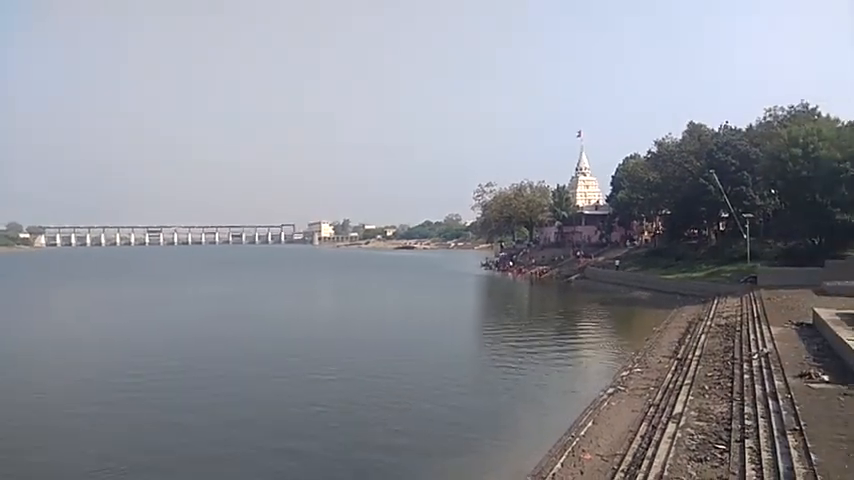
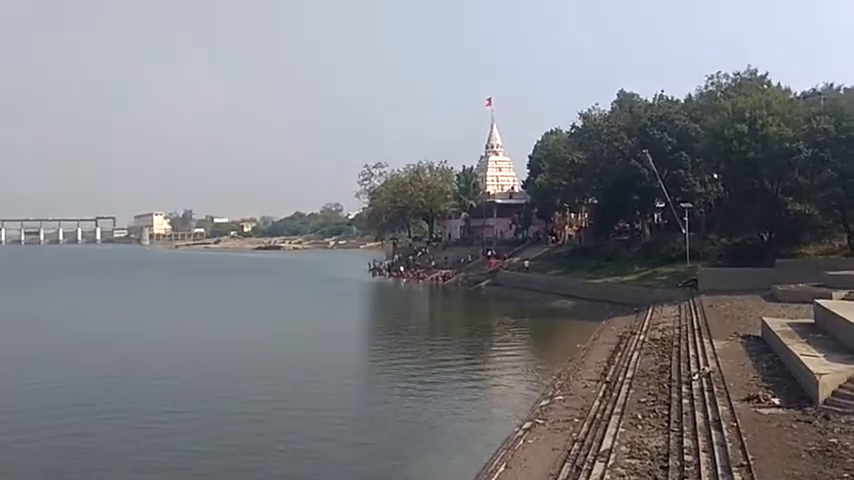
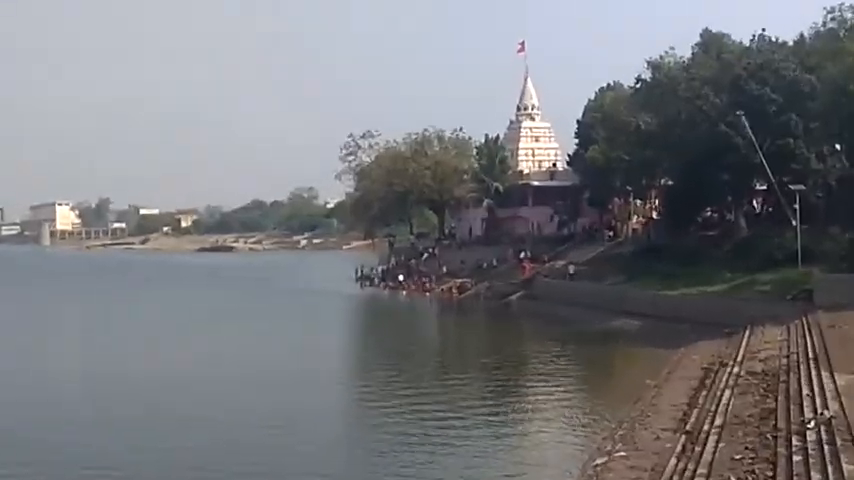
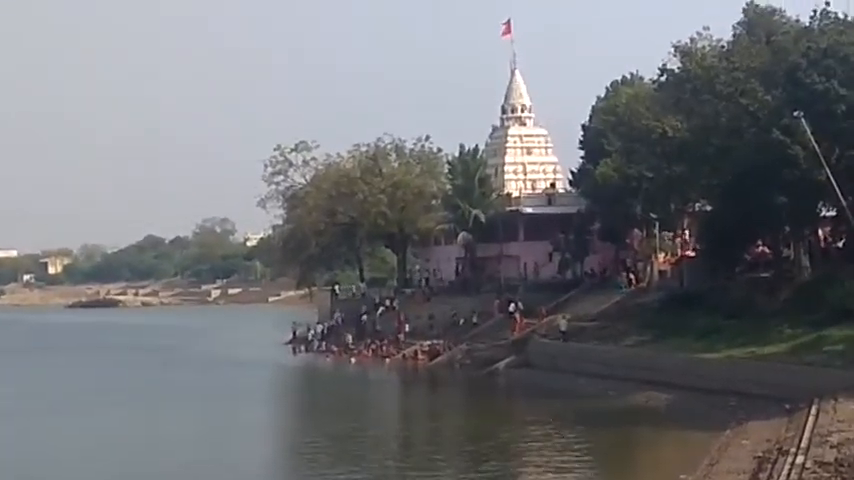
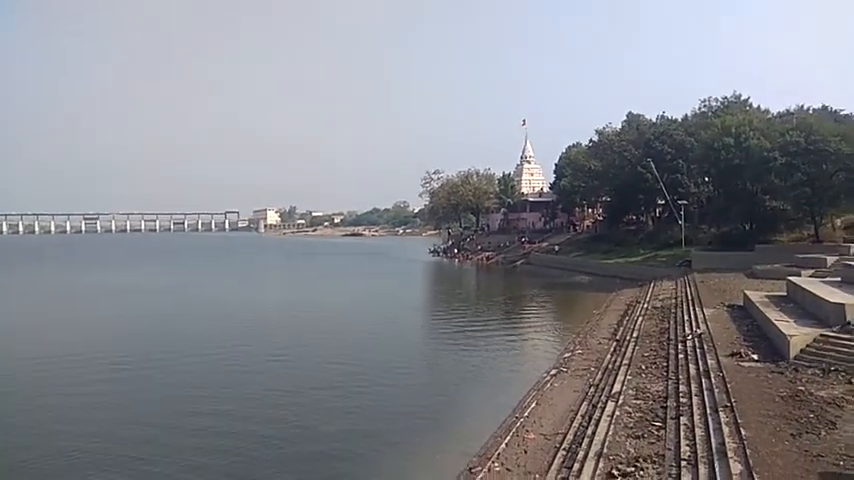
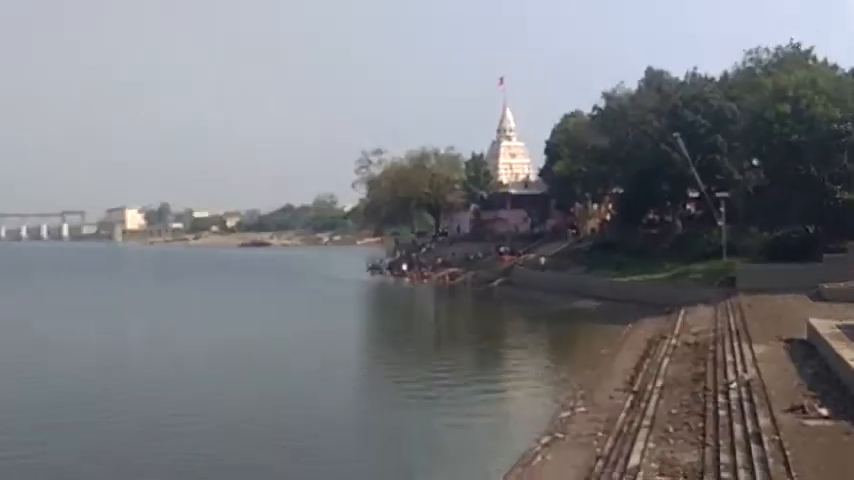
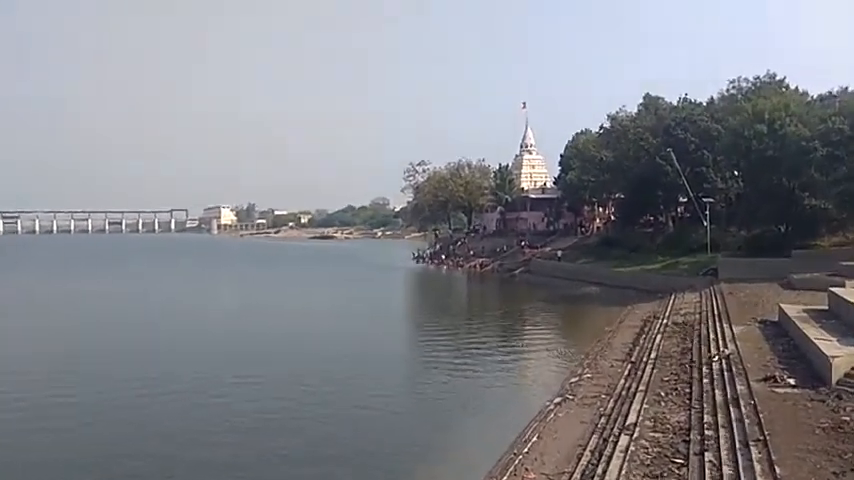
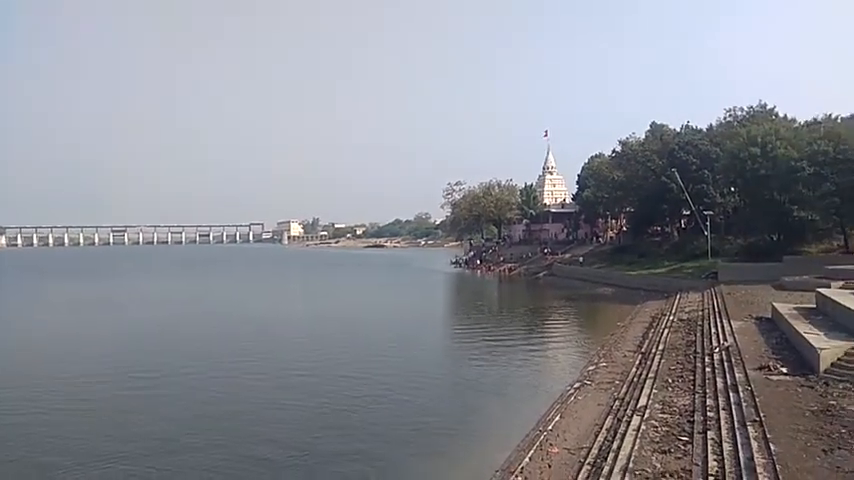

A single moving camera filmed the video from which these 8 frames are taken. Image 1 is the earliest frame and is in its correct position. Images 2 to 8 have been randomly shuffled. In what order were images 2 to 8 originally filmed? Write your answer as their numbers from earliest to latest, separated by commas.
8, 5, 7, 2, 6, 3, 4
